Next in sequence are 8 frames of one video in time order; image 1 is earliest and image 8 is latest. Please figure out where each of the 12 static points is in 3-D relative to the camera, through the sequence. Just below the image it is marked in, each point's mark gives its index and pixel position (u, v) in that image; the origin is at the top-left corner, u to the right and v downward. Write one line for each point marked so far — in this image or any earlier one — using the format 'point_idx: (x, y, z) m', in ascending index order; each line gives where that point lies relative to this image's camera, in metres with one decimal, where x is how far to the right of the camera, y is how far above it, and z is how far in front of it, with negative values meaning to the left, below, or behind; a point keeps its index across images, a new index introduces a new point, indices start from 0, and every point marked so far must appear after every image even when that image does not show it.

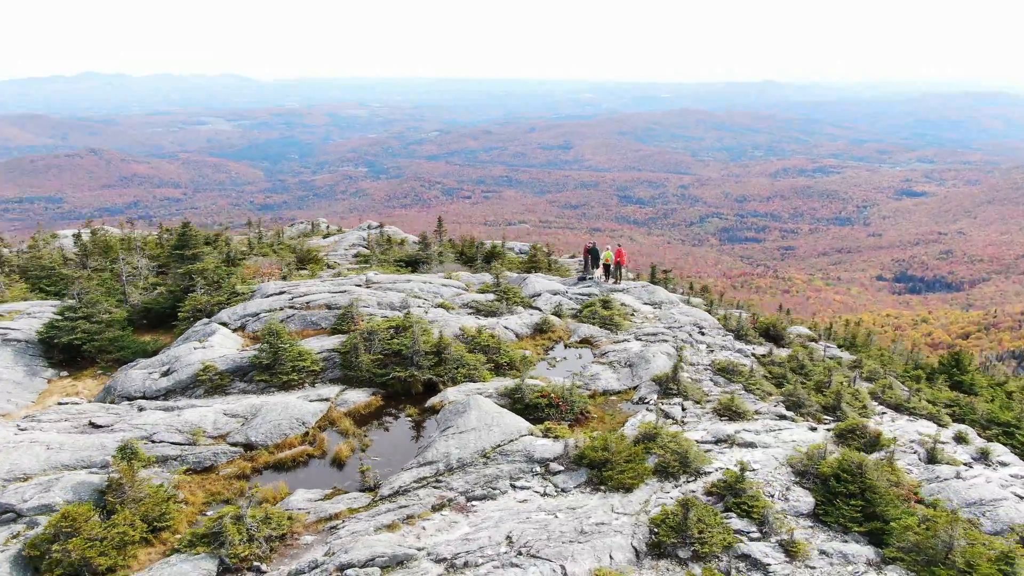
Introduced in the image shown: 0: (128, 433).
0: (-5.5, -2.1, +10.9) m
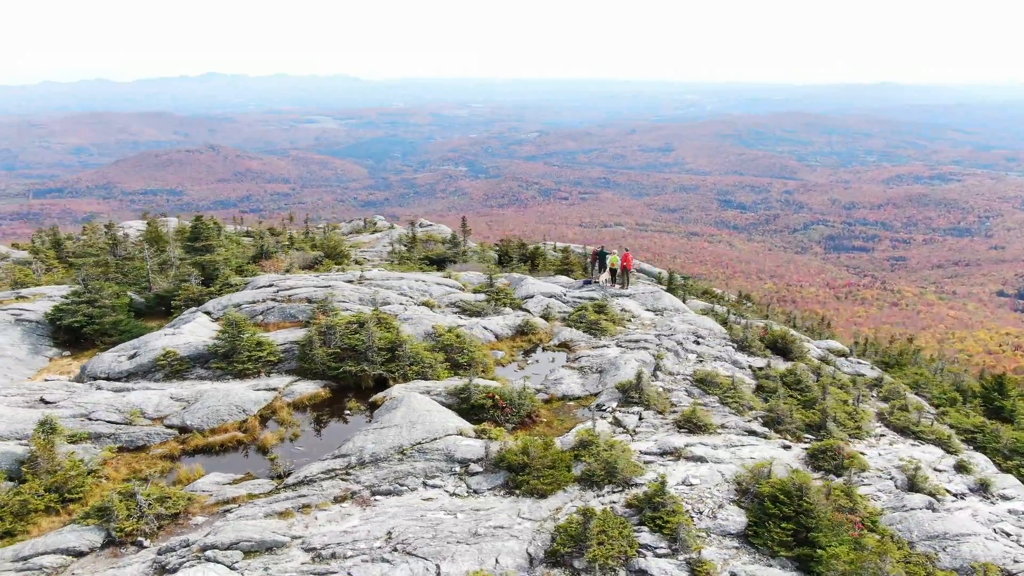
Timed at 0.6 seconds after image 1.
0: (-6.8, -1.9, +11.7) m
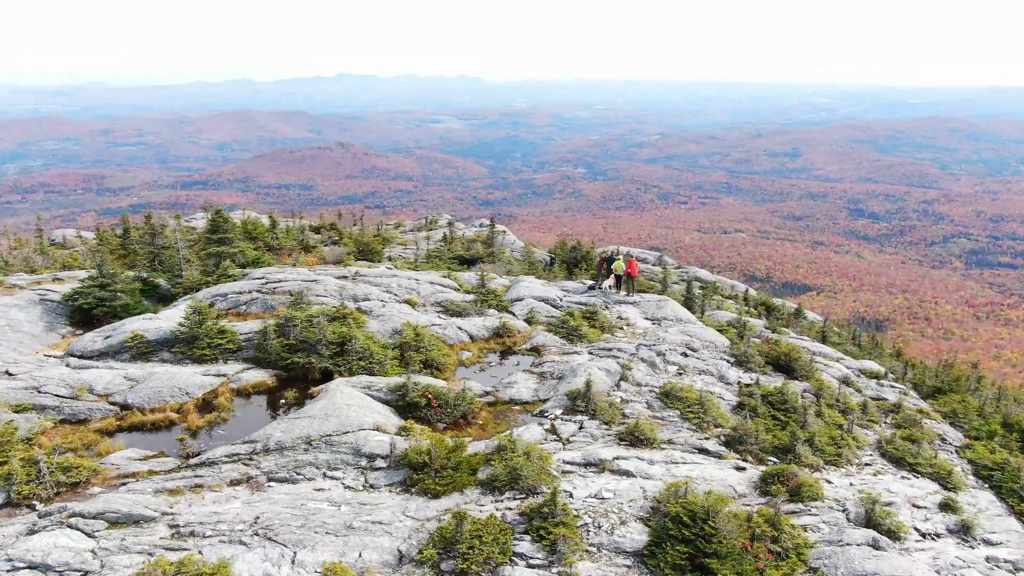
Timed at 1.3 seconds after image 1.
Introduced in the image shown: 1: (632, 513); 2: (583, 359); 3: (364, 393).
0: (-8.3, -1.6, +12.9) m
1: (+1.9, -3.6, +12.2) m
2: (+1.5, -1.6, +17.1) m
3: (-2.8, -1.9, +14.0) m
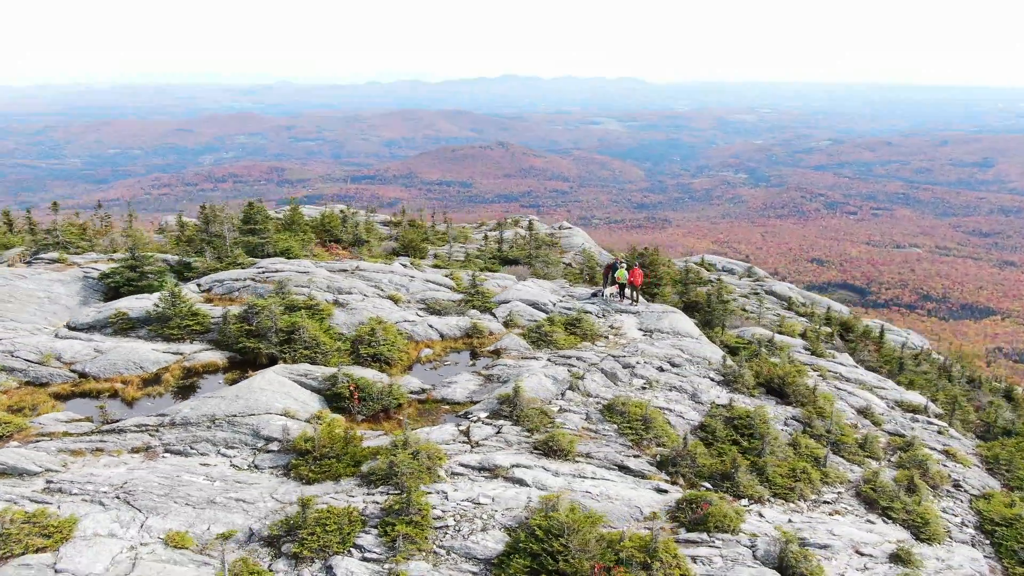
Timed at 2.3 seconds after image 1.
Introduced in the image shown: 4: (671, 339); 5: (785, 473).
0: (-10.0, -1.1, +14.8) m
1: (-0.2, -3.7, +12.2) m
2: (+0.5, -1.7, +17.0) m
3: (-4.3, -1.8, +14.8) m
4: (+4.1, -1.3, +19.9) m
5: (+5.5, -3.7, +15.5) m
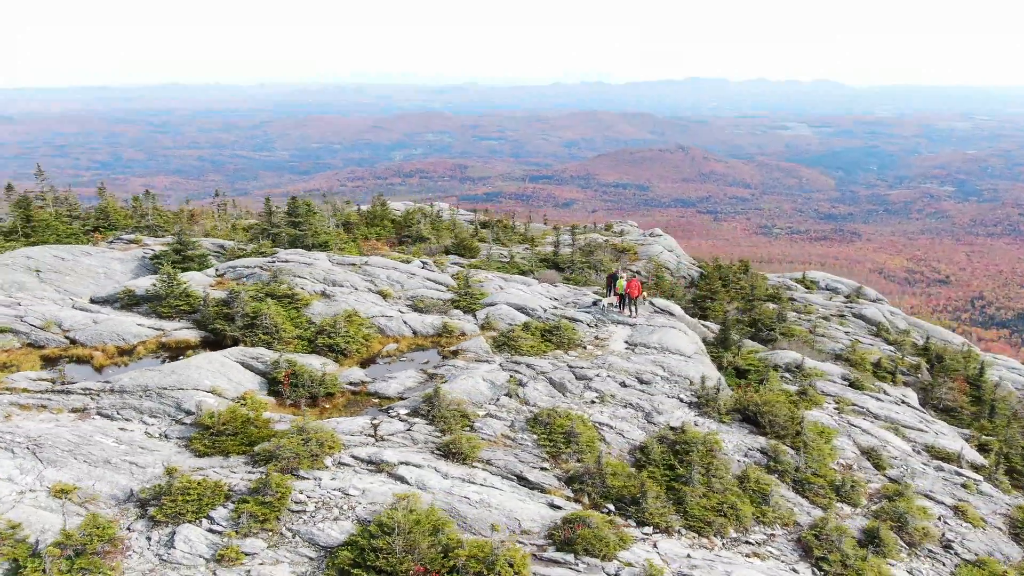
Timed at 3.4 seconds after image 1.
0: (-11.3, -0.5, +17.3) m
1: (-2.5, -3.7, +12.6) m
2: (-0.7, -1.8, +17.1) m
3: (-5.9, -1.5, +16.1) m
4: (+3.5, -1.7, +19.2) m
5: (+3.7, -4.1, +14.5) m
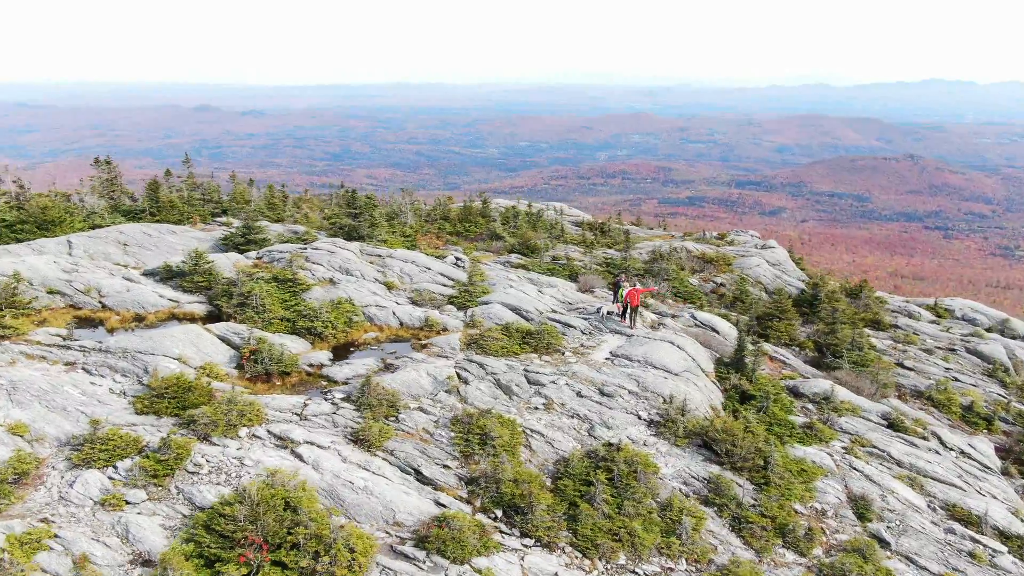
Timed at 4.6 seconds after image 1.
0: (-11.8, +0.3, +20.3) m
1: (-4.8, -3.4, +13.6) m
2: (-1.7, -1.7, +17.5) m
3: (-6.9, -1.1, +17.8) m
4: (+2.9, -1.9, +18.4) m
5: (+1.7, -4.3, +13.9) m
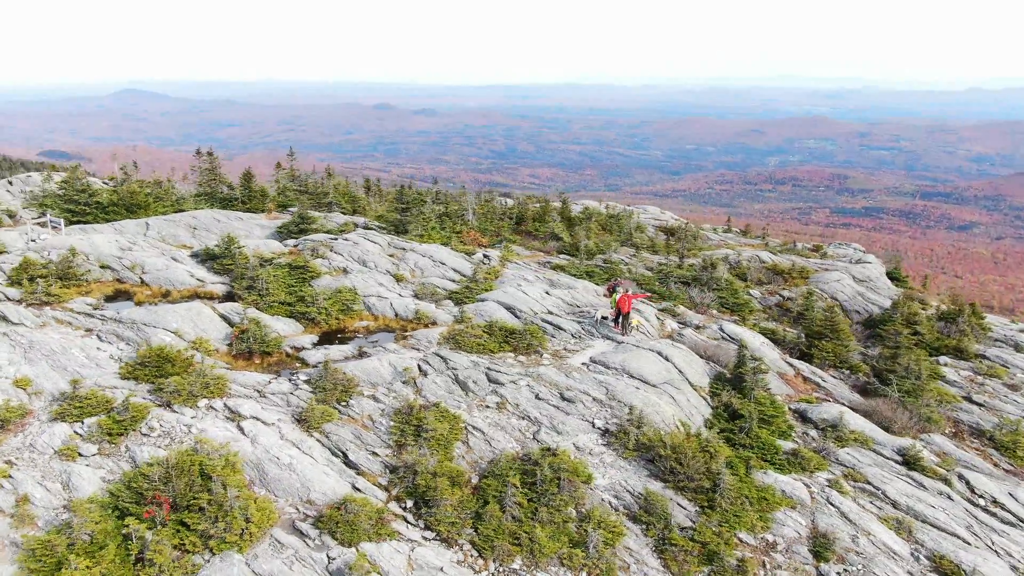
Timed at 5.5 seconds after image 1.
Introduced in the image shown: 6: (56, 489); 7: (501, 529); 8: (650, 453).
0: (-11.6, +1.0, +22.8) m
1: (-6.4, -3.0, +14.8) m
2: (-2.5, -1.6, +18.0) m
3: (-7.5, -0.6, +19.3) m
4: (+2.2, -2.0, +18.0) m
5: (0.0, -4.3, +13.8) m
6: (-8.1, -3.6, +13.6) m
7: (-0.1, -4.3, +13.8) m
8: (+3.2, -3.5, +15.7) m
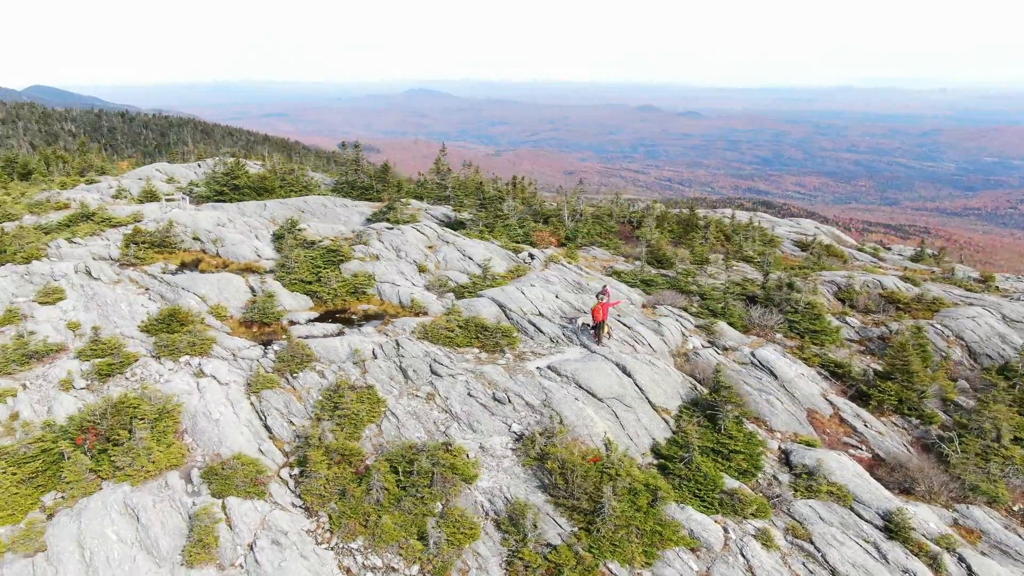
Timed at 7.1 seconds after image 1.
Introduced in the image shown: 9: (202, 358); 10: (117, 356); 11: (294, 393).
0: (-10.3, +2.1, +26.5) m
1: (-8.2, -2.3, +17.2) m
2: (-3.4, -1.2, +19.0) m
3: (-7.6, +0.1, +21.9) m
4: (+0.9, -2.1, +17.5) m
5: (-2.7, -4.2, +14.3) m
6: (-10.3, -2.7, +16.7) m
7: (-2.7, -4.1, +14.4) m
8: (+1.1, -3.6, +15.1) m
9: (-7.3, -1.7, +18.4) m
10: (-9.3, -1.7, +18.3) m
11: (-4.7, -2.3, +17.2) m
